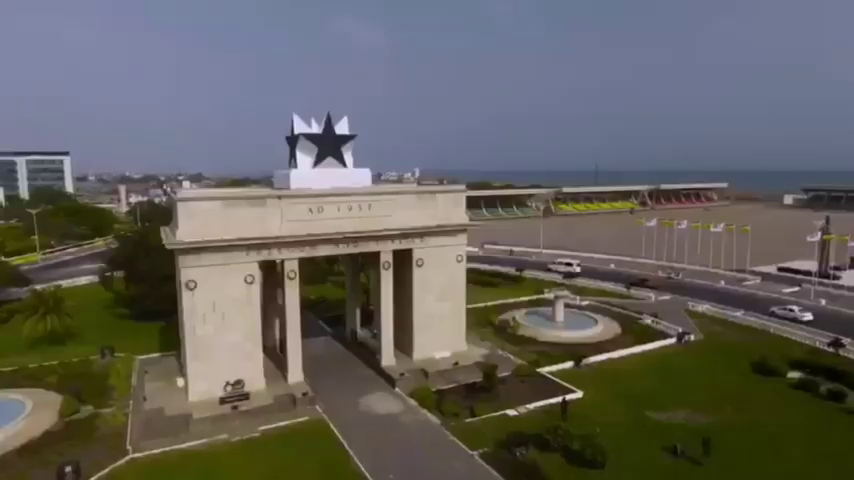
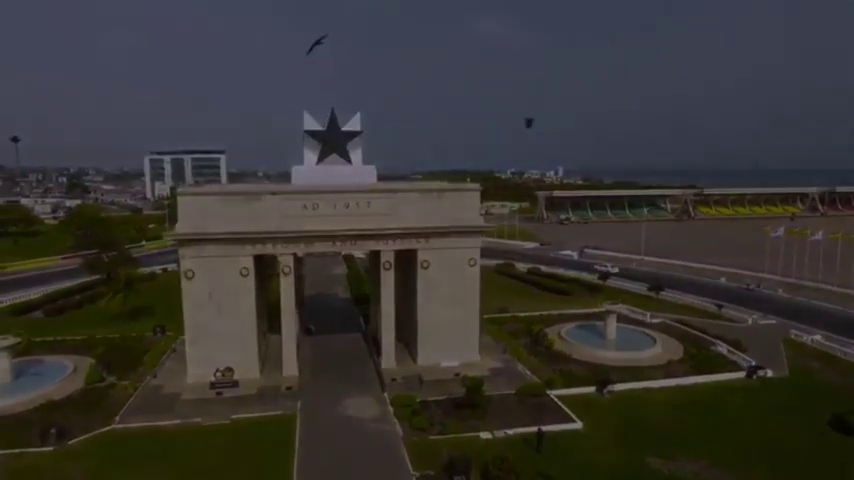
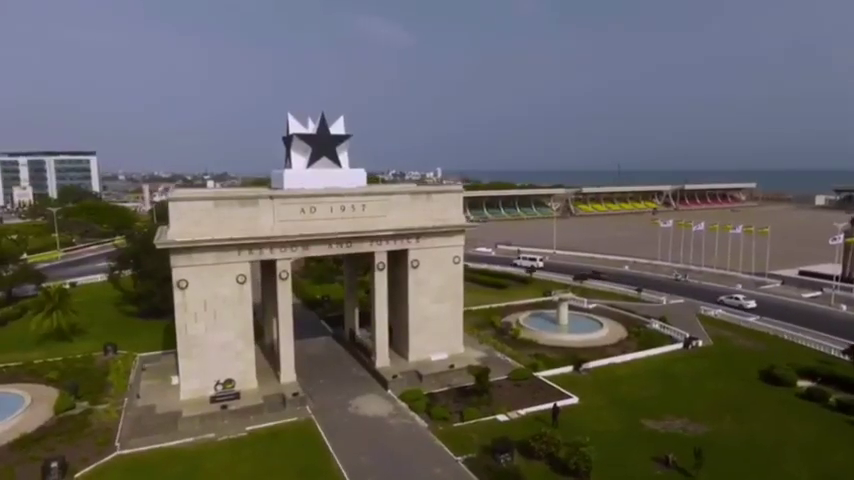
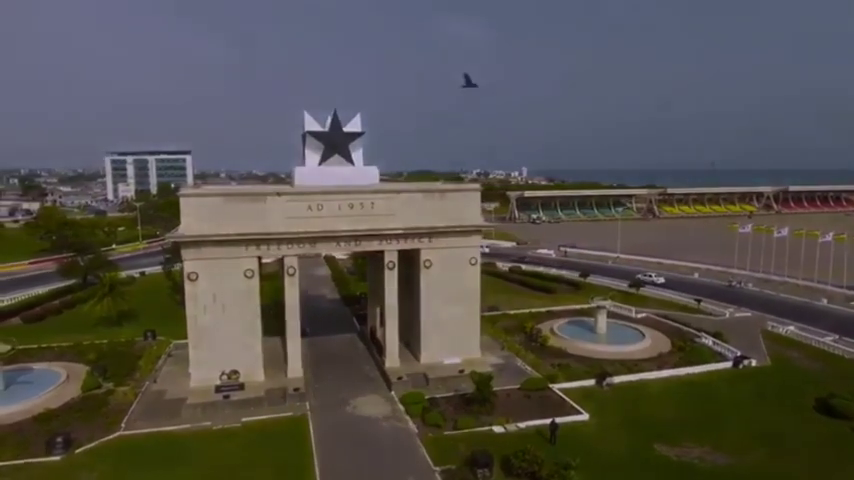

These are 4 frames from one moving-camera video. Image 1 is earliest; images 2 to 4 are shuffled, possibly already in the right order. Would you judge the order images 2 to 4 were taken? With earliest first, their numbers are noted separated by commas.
3, 4, 2
